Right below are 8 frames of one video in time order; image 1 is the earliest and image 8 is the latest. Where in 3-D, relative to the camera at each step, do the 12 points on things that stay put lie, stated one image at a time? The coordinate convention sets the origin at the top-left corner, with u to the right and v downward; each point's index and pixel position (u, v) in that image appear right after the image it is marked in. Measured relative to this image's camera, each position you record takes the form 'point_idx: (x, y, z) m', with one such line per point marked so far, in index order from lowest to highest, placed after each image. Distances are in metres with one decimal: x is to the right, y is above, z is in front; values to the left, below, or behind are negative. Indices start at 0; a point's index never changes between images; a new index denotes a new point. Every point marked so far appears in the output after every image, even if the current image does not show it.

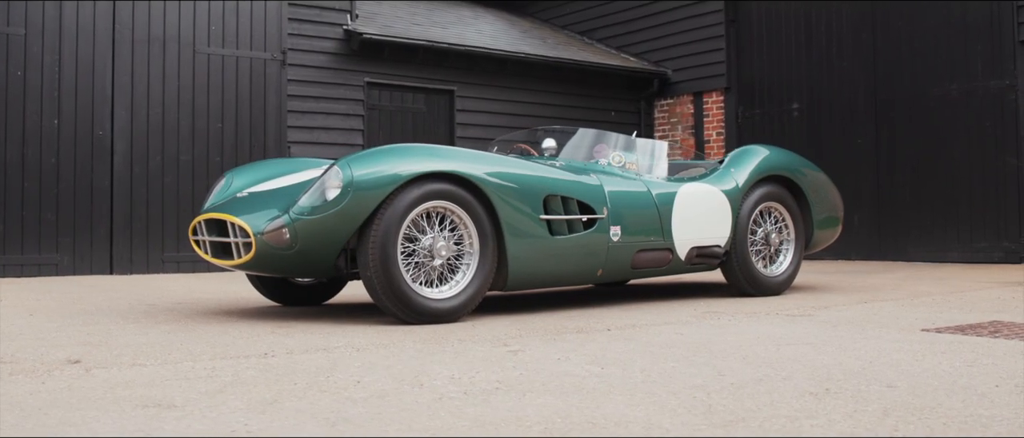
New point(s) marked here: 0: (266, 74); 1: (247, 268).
0: (-2.3, +1.3, +8.7) m
1: (-1.1, -0.2, +3.8) m
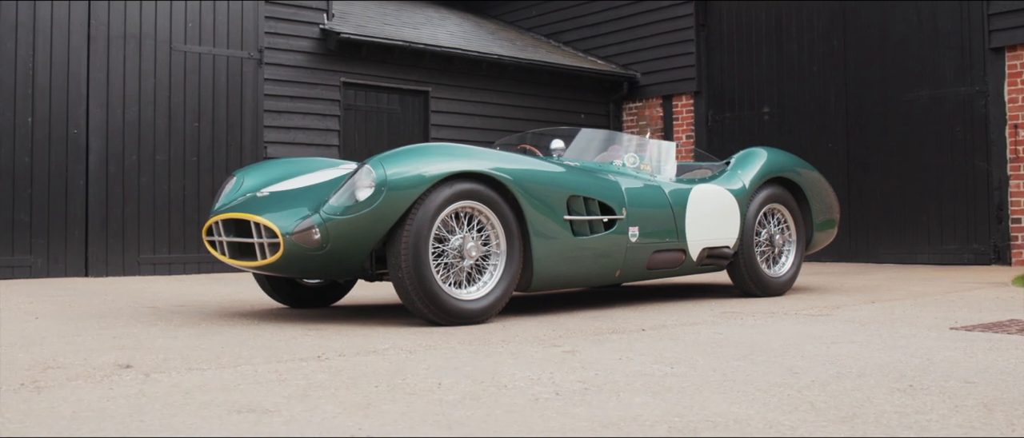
0: (-2.5, +1.3, +8.5) m
1: (-0.9, -0.2, +3.8) m
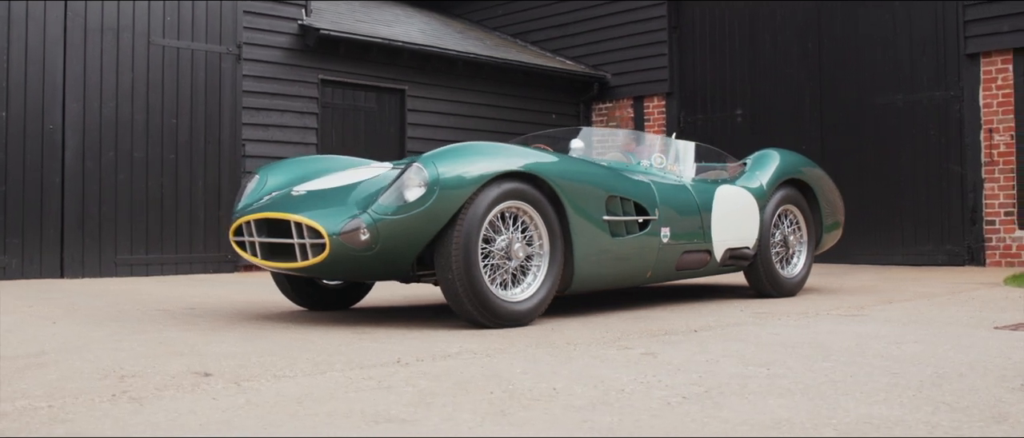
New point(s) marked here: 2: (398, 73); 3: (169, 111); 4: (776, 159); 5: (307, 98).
0: (-2.6, +1.3, +8.3) m
1: (-0.8, -0.2, +3.6) m
2: (-1.2, +1.6, +10.1) m
3: (-2.9, +0.9, +7.9) m
4: (+1.5, +0.3, +5.3) m
5: (-2.0, +1.2, +9.1) m
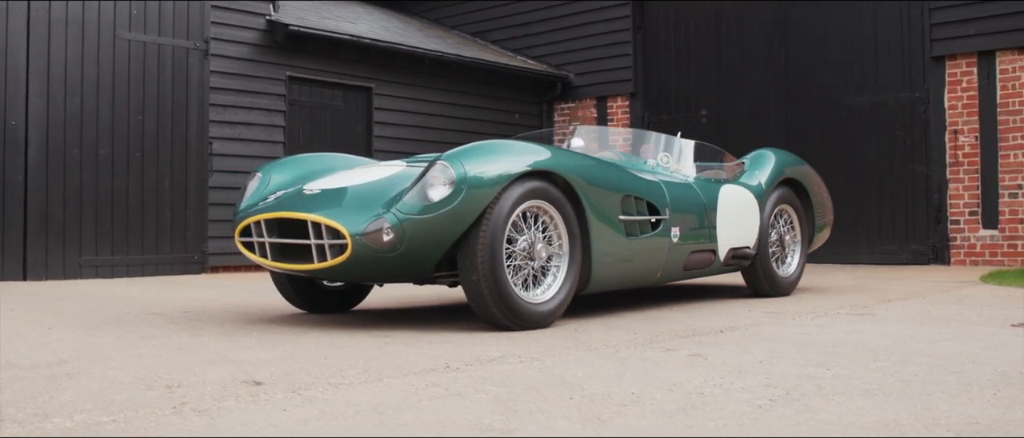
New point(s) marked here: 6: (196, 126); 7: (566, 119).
0: (-2.8, +1.3, +8.1) m
1: (-0.7, -0.2, +3.5) m
2: (-1.6, +1.6, +9.9) m
3: (-3.1, +0.9, +7.6) m
4: (+1.5, +0.3, +5.3) m
5: (-2.2, +1.2, +8.9) m
6: (-2.7, +0.8, +8.1) m
7: (+0.7, +1.3, +12.3) m
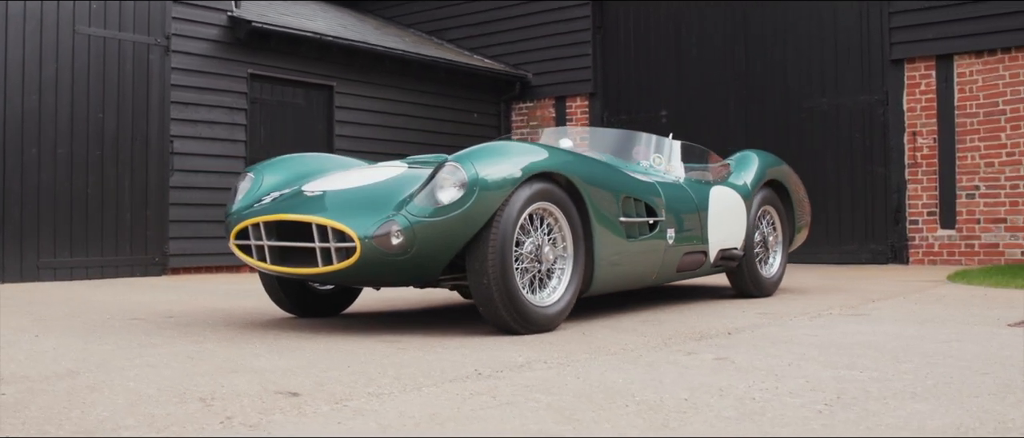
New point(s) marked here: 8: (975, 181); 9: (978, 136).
0: (-3.0, +1.3, +7.8) m
1: (-0.6, -0.2, +3.4) m
2: (-1.9, +1.6, +9.8) m
3: (-3.3, +0.9, +7.4) m
4: (+1.4, +0.3, +5.3) m
5: (-2.6, +1.2, +8.7) m
6: (-3.0, +0.8, +7.9) m
7: (+0.2, +1.3, +12.3) m
8: (+4.2, +0.3, +8.4) m
9: (+4.2, +0.7, +8.4) m
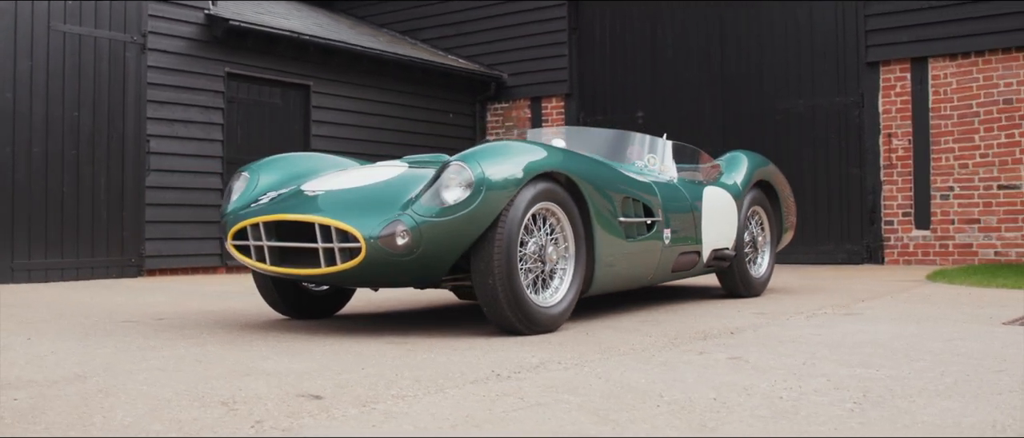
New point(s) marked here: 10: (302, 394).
0: (-3.2, +1.3, +7.7) m
1: (-0.6, -0.2, +3.4) m
2: (-2.2, +1.6, +9.7) m
3: (-3.4, +0.9, +7.2) m
4: (+1.3, +0.3, +5.4) m
5: (-2.7, +1.2, +8.6) m
6: (-3.1, +0.8, +7.7) m
7: (-0.1, +1.3, +12.3) m
8: (+4.0, +0.3, +8.5) m
9: (+4.0, +0.7, +8.5) m
10: (-0.5, -0.4, +2.3) m
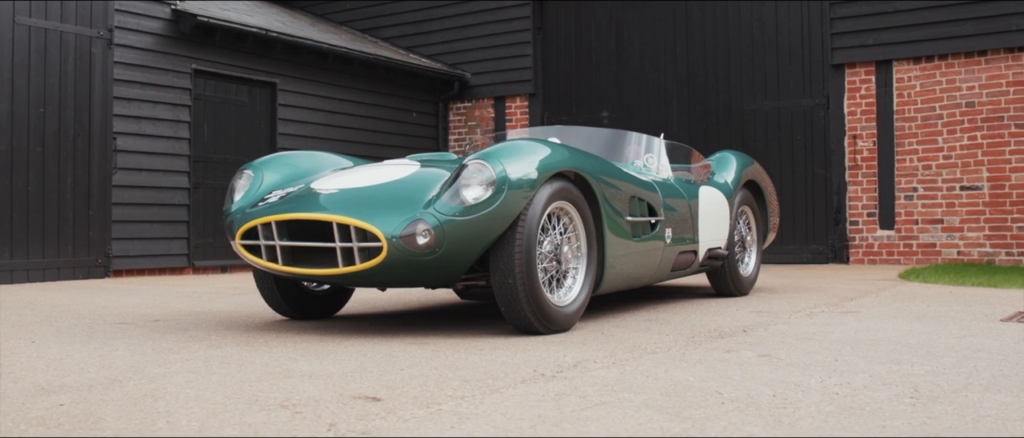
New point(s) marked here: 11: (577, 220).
0: (-3.4, +1.3, +7.5) m
1: (-0.5, -0.2, +3.3) m
2: (-2.5, +1.6, +9.5) m
3: (-3.6, +0.9, +7.0) m
4: (+1.3, +0.3, +5.4) m
5: (-3.0, +1.2, +8.4) m
6: (-3.3, +0.8, +7.5) m
7: (-0.6, +1.3, +12.2) m
8: (+3.7, +0.3, +8.8) m
9: (+3.8, +0.7, +8.7) m
10: (-0.4, -0.4, +2.2) m
11: (+0.3, 0.0, +3.7) m
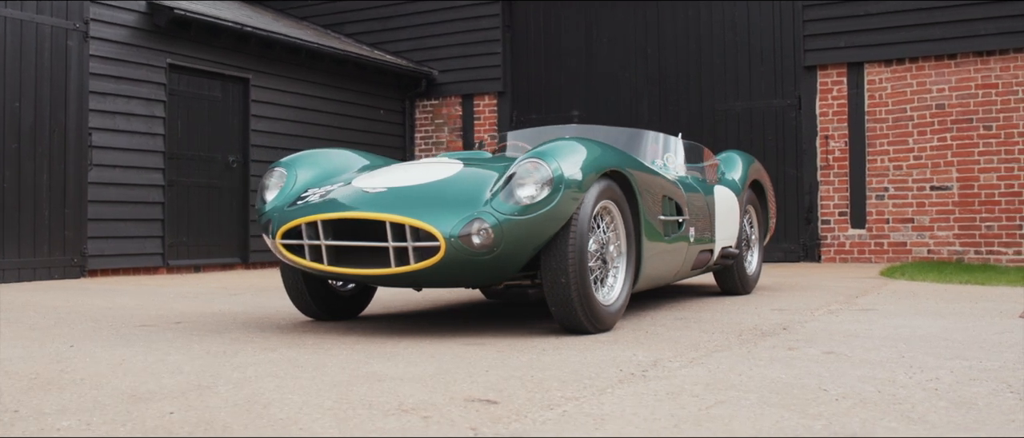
0: (-3.4, +1.3, +7.2) m
1: (-0.3, -0.2, +3.3) m
2: (-2.7, +1.6, +9.3) m
3: (-3.6, +0.9, +6.8) m
4: (+1.3, +0.3, +5.5) m
5: (-3.1, +1.2, +8.2) m
6: (-3.4, +0.8, +7.3) m
7: (-1.0, +1.3, +12.2) m
8: (+3.6, +0.3, +9.0) m
9: (+3.6, +0.8, +9.0) m
10: (-0.1, -0.4, +2.2) m
11: (+0.4, 0.0, +3.7) m
